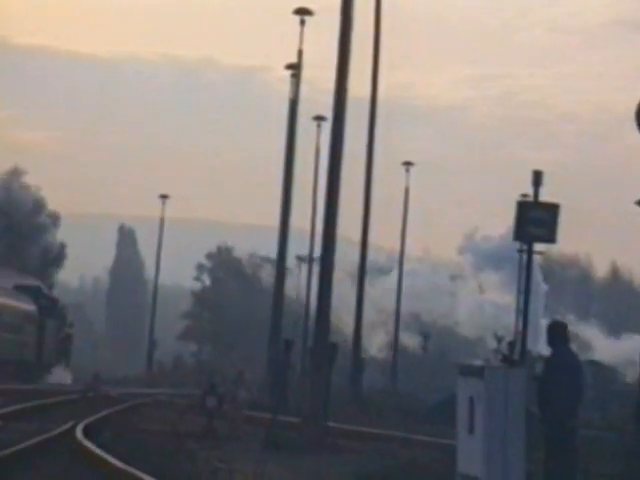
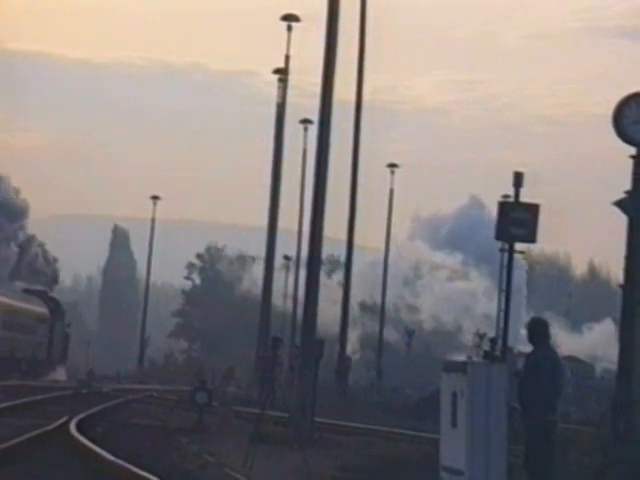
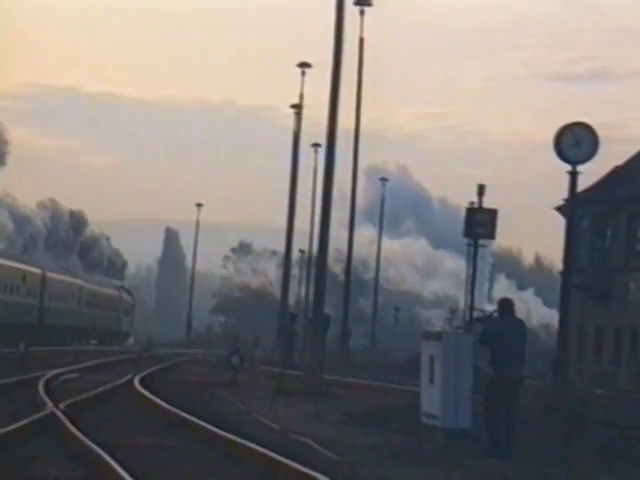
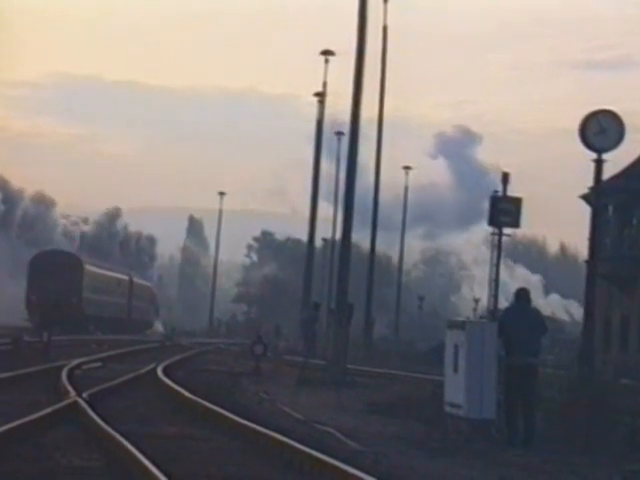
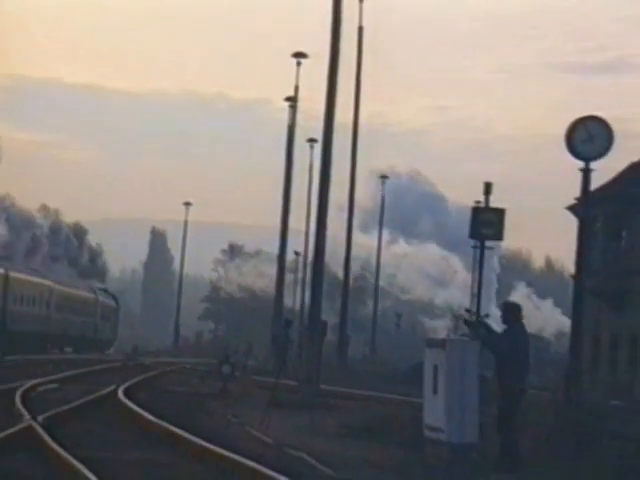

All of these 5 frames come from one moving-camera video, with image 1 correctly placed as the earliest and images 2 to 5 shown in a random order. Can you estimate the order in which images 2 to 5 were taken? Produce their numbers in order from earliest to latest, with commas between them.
2, 5, 3, 4
